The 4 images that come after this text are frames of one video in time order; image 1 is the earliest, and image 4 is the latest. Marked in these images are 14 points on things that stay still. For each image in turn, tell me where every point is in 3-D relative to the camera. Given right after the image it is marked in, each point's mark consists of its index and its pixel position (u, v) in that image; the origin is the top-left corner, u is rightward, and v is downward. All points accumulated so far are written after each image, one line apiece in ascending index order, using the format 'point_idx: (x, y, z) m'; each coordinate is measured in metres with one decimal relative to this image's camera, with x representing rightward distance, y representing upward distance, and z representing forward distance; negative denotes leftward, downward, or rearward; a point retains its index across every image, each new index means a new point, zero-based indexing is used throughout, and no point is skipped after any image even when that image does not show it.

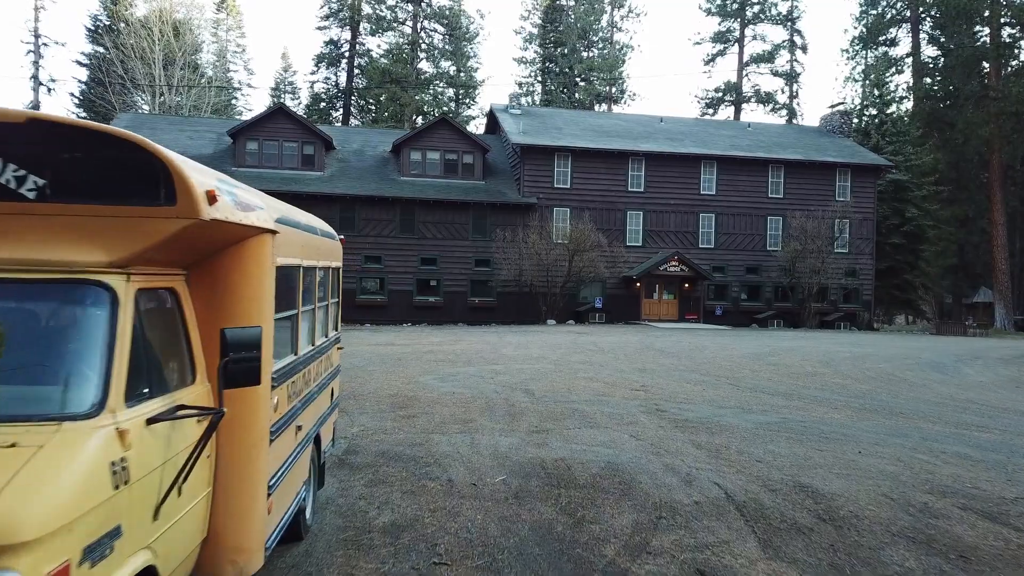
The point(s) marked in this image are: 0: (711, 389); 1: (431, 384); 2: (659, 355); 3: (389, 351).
0: (+3.4, -1.7, +12.6) m
1: (-1.4, -1.6, +12.5) m
2: (+3.5, -1.6, +17.9) m
3: (-2.9, -1.5, +17.7) m
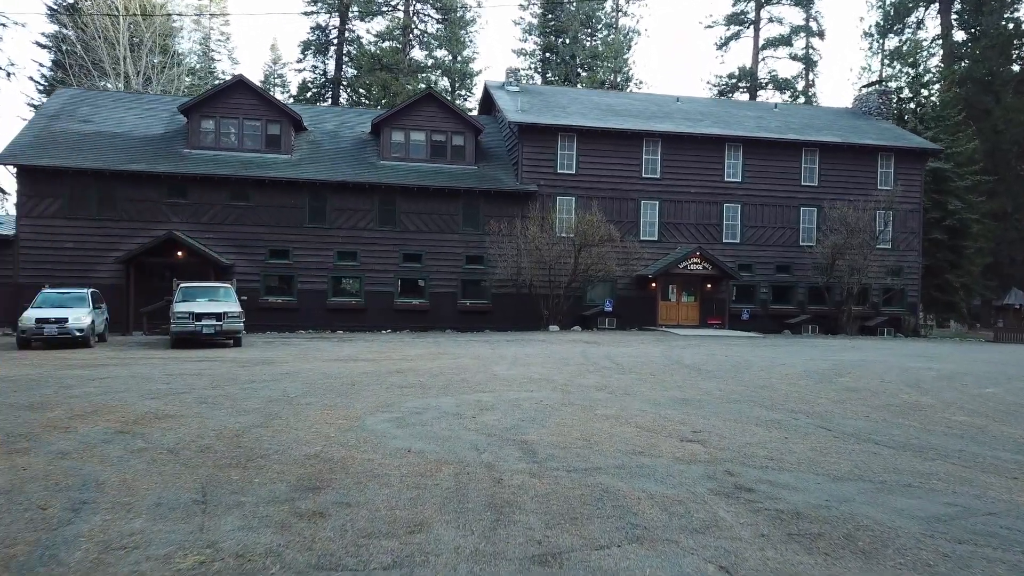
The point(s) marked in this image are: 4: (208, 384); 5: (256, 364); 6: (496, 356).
0: (+3.2, -1.7, +8.5) m
1: (-1.5, -1.6, +8.4) m
2: (+3.4, -1.6, +13.8) m
3: (-3.0, -1.5, +13.7) m
4: (-4.9, -1.5, +11.9) m
5: (-5.1, -1.5, +15.0) m
6: (-0.4, -1.5, +16.7) m
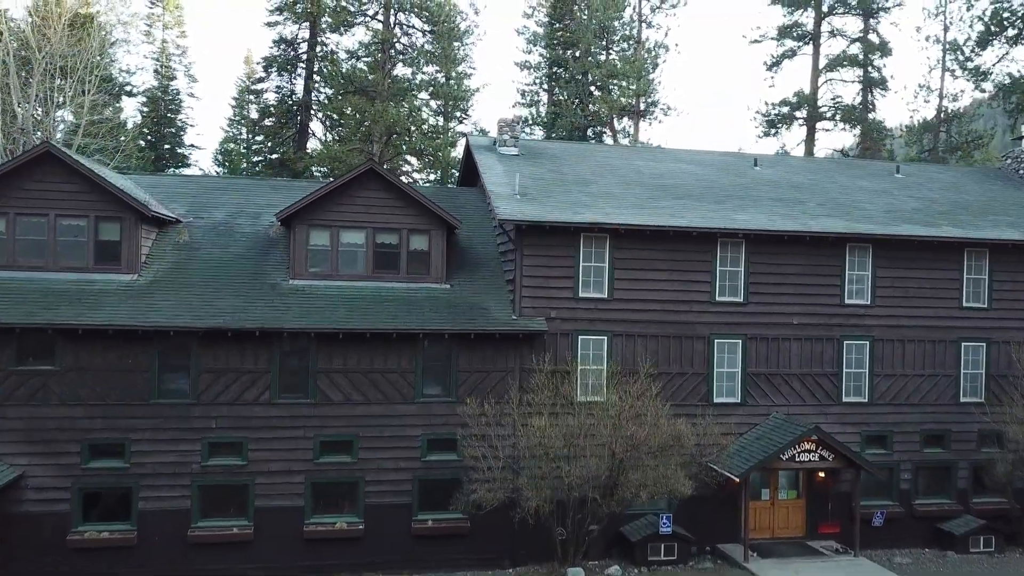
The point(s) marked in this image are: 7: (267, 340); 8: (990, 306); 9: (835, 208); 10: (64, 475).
0: (+3.0, -6.1, -2.2) m
1: (-1.8, -6.0, -2.3) m
2: (+3.2, -6.1, +3.1) m
3: (-3.3, -5.9, +3.0) m
4: (-5.1, -5.9, +1.3) m
5: (-5.4, -5.9, +4.4) m
6: (-0.6, -6.0, +6.1) m
7: (-5.1, -1.1, +15.5) m
8: (+11.9, -0.4, +18.4) m
9: (+8.2, +2.0, +18.7) m
10: (-8.9, -3.7, +14.8) m
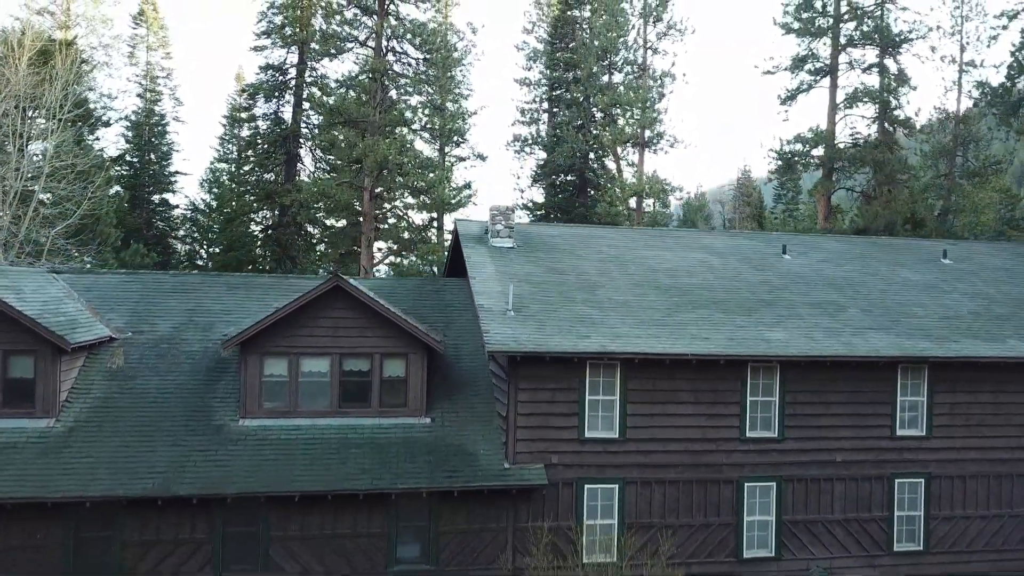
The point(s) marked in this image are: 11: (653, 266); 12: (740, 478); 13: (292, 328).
0: (+2.8, -8.7, -4.9) m
1: (-1.9, -8.6, -4.9) m
2: (+3.0, -8.7, +0.4) m
3: (-3.4, -8.6, +0.4) m
4: (-5.3, -8.5, -1.4) m
5: (-5.5, -8.6, +1.7) m
6: (-0.7, -8.6, +3.4) m
7: (-5.2, -3.7, +12.8) m
8: (+11.8, -3.1, +15.8) m
9: (+8.0, -0.6, +16.1) m
10: (-9.1, -6.4, +12.1) m
11: (+3.3, +0.6, +17.4) m
12: (+4.5, -3.7, +14.6) m
13: (-4.2, -0.7, +14.1) m
